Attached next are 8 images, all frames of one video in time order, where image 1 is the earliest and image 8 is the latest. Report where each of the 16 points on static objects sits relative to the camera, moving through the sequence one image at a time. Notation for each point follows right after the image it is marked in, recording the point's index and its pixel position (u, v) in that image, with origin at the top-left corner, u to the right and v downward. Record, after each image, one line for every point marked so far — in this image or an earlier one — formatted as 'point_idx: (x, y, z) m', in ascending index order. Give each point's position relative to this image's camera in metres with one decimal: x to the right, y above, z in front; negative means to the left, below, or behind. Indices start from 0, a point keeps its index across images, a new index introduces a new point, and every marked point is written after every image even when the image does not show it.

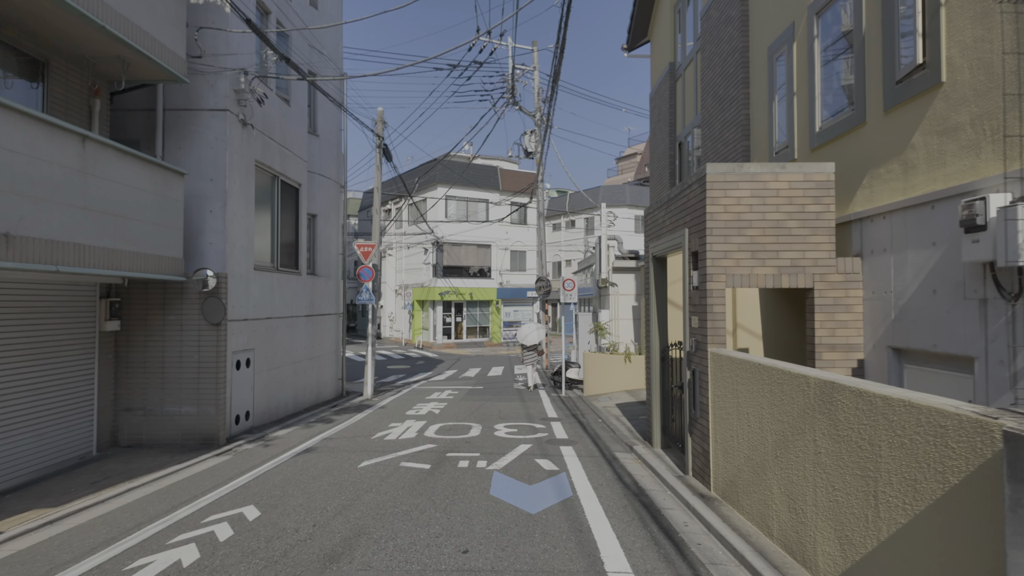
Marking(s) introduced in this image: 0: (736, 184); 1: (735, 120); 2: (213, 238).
0: (+2.3, +1.1, +5.9) m
1: (+3.5, +2.6, +9.3) m
2: (-4.8, +0.8, +9.4) m
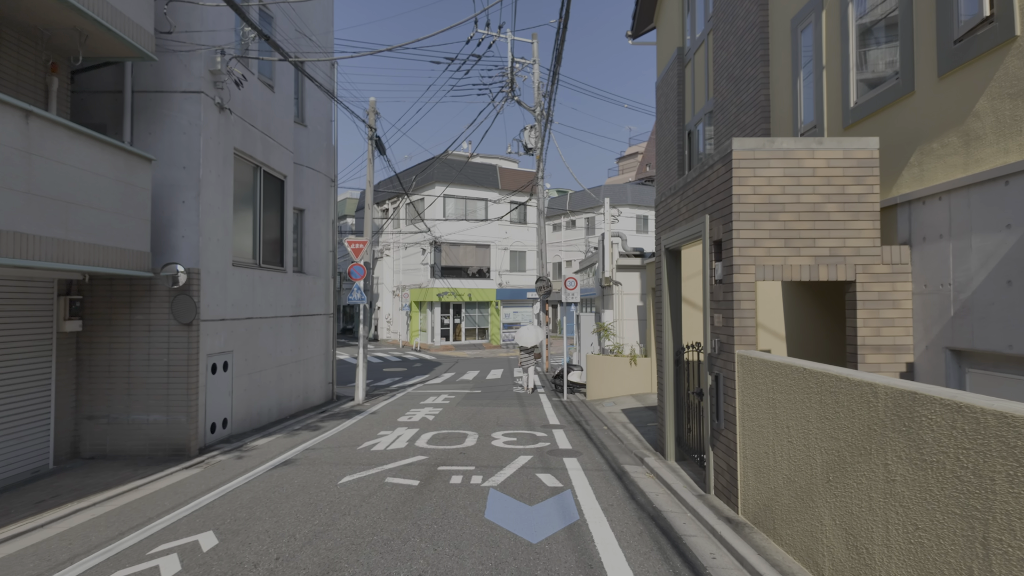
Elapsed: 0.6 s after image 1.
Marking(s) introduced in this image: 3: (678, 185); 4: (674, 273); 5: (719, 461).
0: (+2.2, +1.1, +5.2) m
1: (+3.5, +2.7, +8.5) m
2: (-4.8, +0.8, +8.7) m
3: (+2.0, +1.2, +6.9) m
4: (+2.0, +0.2, +7.4) m
5: (+1.9, -1.6, +5.5) m
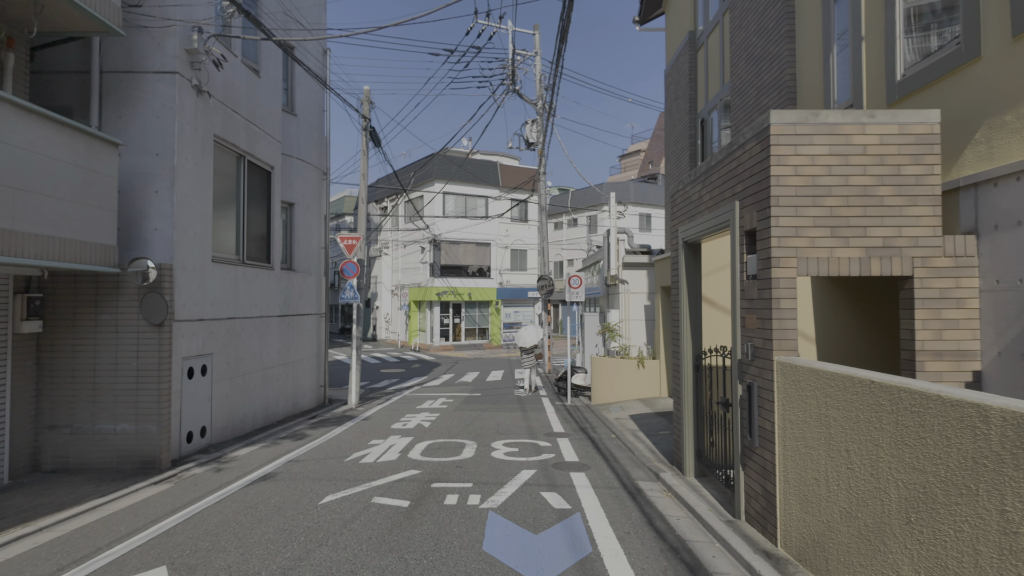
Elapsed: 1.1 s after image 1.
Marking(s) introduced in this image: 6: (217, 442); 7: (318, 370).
0: (+2.3, +1.1, +4.5) m
1: (+3.5, +2.7, +7.8) m
2: (-4.8, +0.9, +8.0) m
3: (+2.0, +1.2, +6.2) m
4: (+2.1, +0.2, +6.7) m
5: (+2.0, -1.6, +4.8) m
6: (-4.5, -2.4, +9.1) m
7: (-4.5, -1.9, +13.7) m
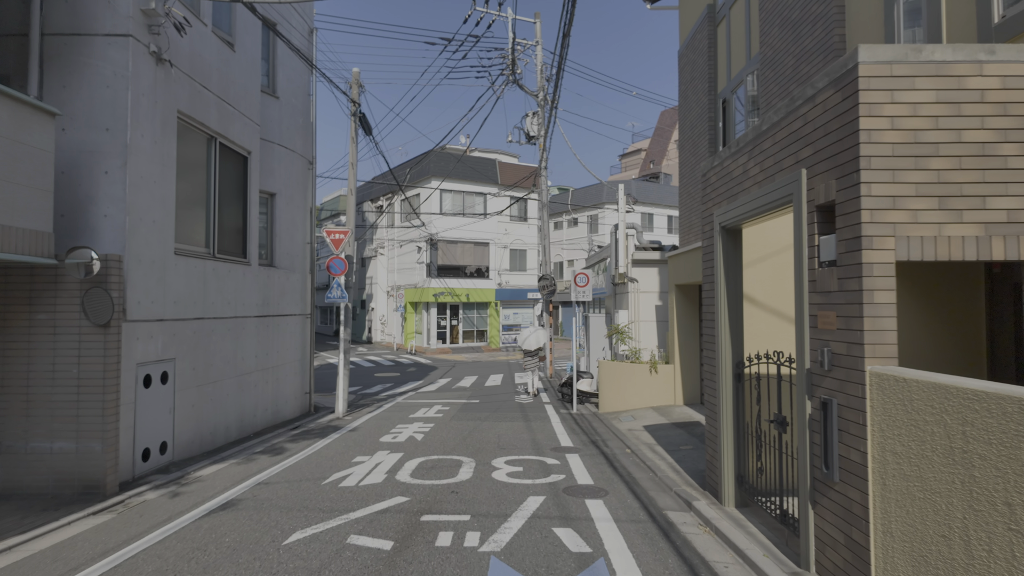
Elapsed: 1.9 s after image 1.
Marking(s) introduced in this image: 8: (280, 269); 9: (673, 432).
0: (+2.3, +1.2, +3.4) m
1: (+3.6, +2.8, +6.8) m
2: (-4.7, +0.9, +6.9) m
3: (+2.0, +1.3, +5.2) m
4: (+2.1, +0.3, +5.6) m
5: (+2.0, -1.5, +3.8) m
6: (-4.5, -2.3, +8.0) m
7: (-4.5, -1.9, +12.6) m
8: (-4.5, +0.4, +11.5) m
9: (+2.6, -2.3, +9.6) m
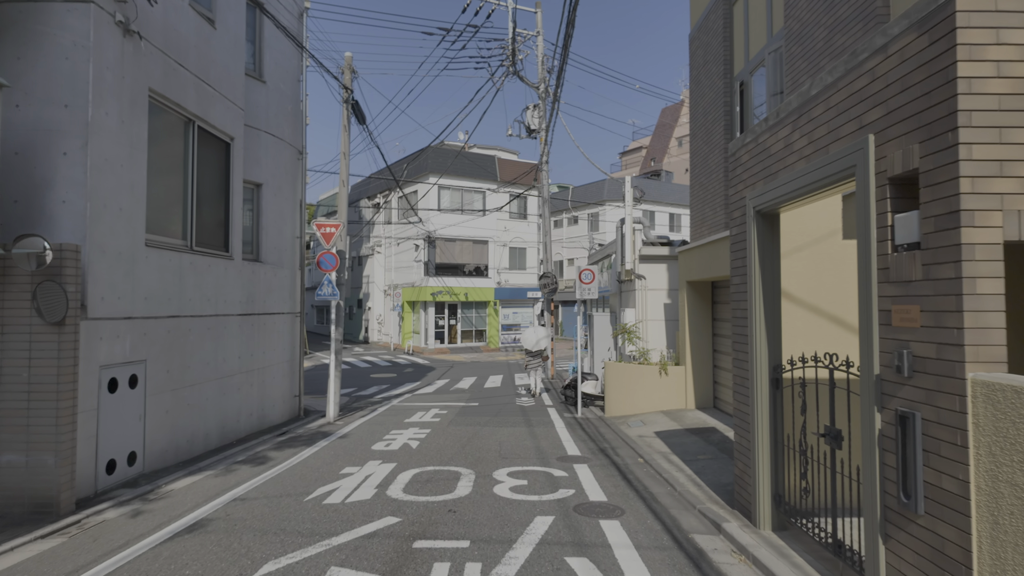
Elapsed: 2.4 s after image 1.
0: (+2.4, +1.3, +2.7) m
1: (+3.6, +2.8, +6.1) m
2: (-4.7, +1.0, +6.2) m
3: (+2.1, +1.4, +4.5) m
4: (+2.1, +0.3, +5.0) m
5: (+2.1, -1.5, +3.1) m
6: (-4.5, -2.3, +7.3) m
7: (-4.4, -1.8, +11.9) m
8: (-4.5, +0.4, +10.8) m
9: (+2.6, -2.3, +8.9) m
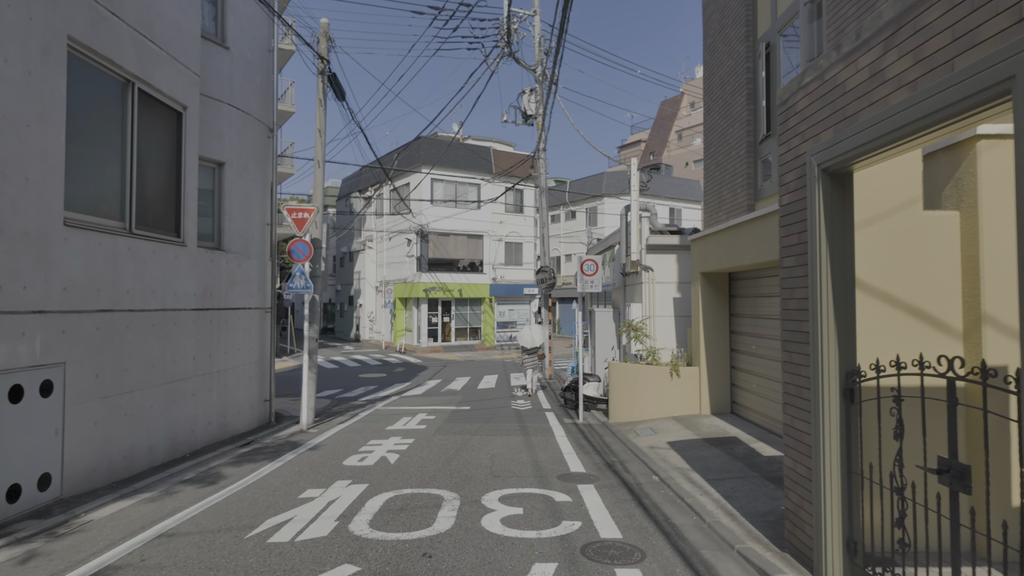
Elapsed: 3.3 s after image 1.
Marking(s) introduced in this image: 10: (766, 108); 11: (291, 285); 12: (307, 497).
0: (+2.3, +1.4, +1.6) m
1: (+3.5, +3.0, +5.0) m
2: (-4.7, +1.1, +5.0) m
3: (+2.0, +1.5, +3.3) m
4: (+2.1, +0.5, +3.8) m
5: (+2.0, -1.4, +1.9) m
6: (-4.5, -2.1, +6.1) m
7: (-4.5, -1.7, +10.7) m
8: (-4.6, +0.6, +9.6) m
9: (+2.6, -2.1, +7.7) m
10: (+3.6, +2.6, +8.4) m
11: (-3.9, +0.1, +10.4) m
12: (-2.1, -2.2, +6.1) m
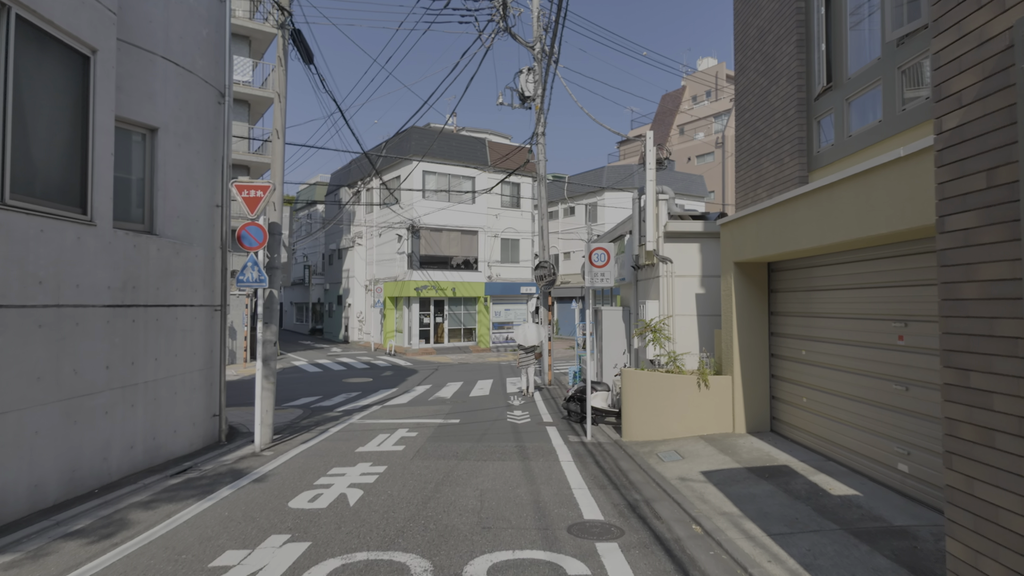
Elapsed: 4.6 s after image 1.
0: (+2.3, +1.5, -0.1) m
1: (+3.5, +3.1, +3.3) m
2: (-4.8, +1.2, +3.3) m
3: (+2.0, +1.6, +1.6) m
4: (+2.1, +0.6, +2.1) m
5: (+2.0, -1.3, +0.2) m
6: (-4.6, -2.0, +4.4) m
7: (-4.6, -1.6, +9.0) m
8: (-4.6, +0.7, +7.9) m
9: (+2.5, -2.0, +6.0) m
10: (+3.6, +2.7, +6.7) m
11: (-4.0, +0.2, +8.7) m
12: (-2.2, -2.1, +4.4) m
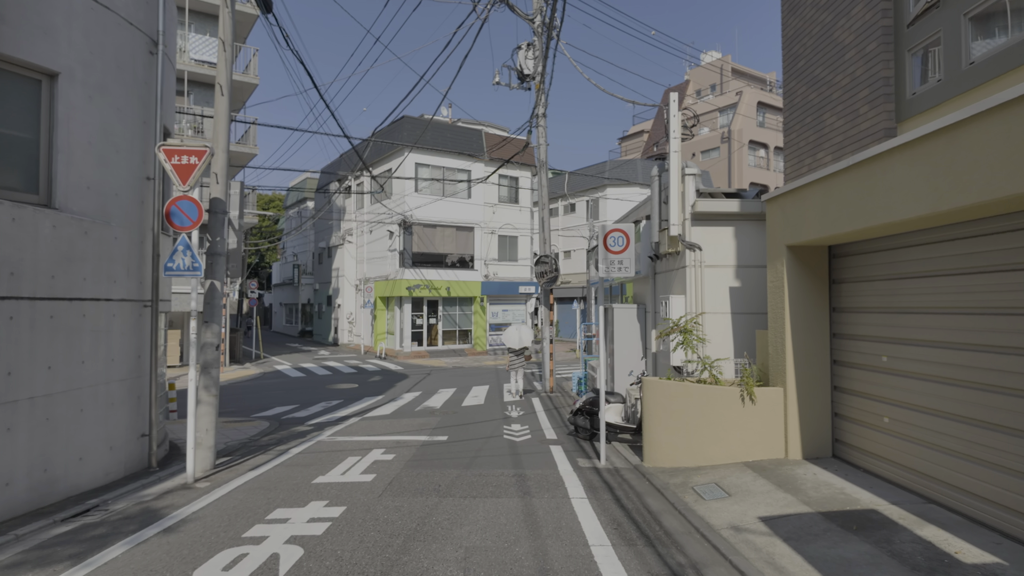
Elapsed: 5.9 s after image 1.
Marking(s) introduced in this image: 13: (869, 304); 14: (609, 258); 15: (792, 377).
0: (+2.3, +1.6, -1.8) m
1: (+3.5, +3.2, +1.6) m
2: (-4.8, +1.4, +1.6) m
3: (+2.0, +1.7, 0.0) m
4: (+2.0, +0.7, +0.4) m
5: (+2.0, -1.1, -1.5) m
6: (-4.6, -1.9, +2.7) m
7: (-4.7, -1.5, +7.3) m
8: (-4.7, +0.8, +6.2) m
9: (+2.5, -1.9, +4.3) m
10: (+3.5, +2.8, +5.1) m
11: (-4.0, +0.3, +7.0) m
12: (-2.2, -1.9, +2.7) m
13: (+3.7, -0.2, +6.1) m
14: (+1.4, +0.4, +9.1) m
15: (+3.2, -1.0, +6.7) m
